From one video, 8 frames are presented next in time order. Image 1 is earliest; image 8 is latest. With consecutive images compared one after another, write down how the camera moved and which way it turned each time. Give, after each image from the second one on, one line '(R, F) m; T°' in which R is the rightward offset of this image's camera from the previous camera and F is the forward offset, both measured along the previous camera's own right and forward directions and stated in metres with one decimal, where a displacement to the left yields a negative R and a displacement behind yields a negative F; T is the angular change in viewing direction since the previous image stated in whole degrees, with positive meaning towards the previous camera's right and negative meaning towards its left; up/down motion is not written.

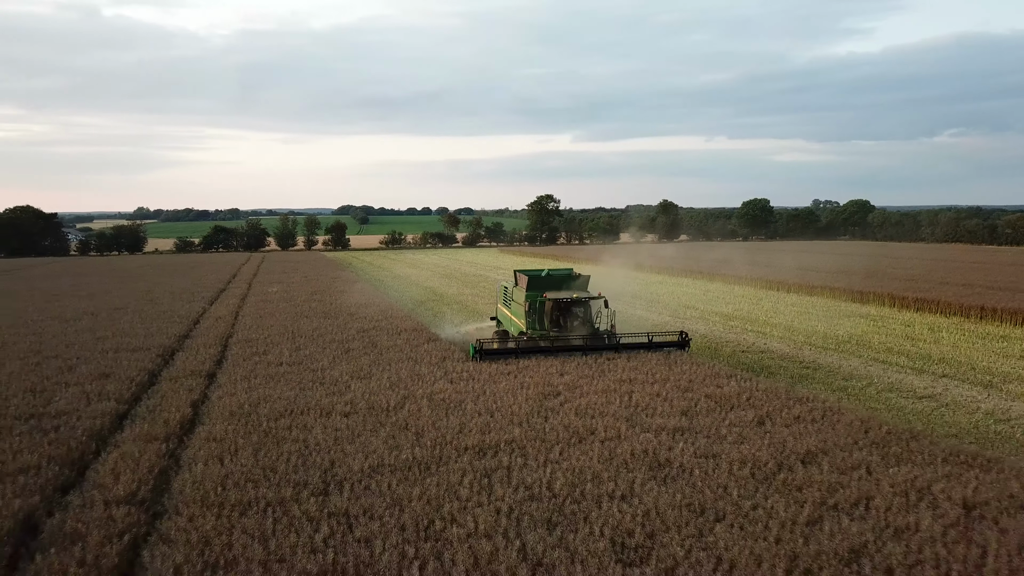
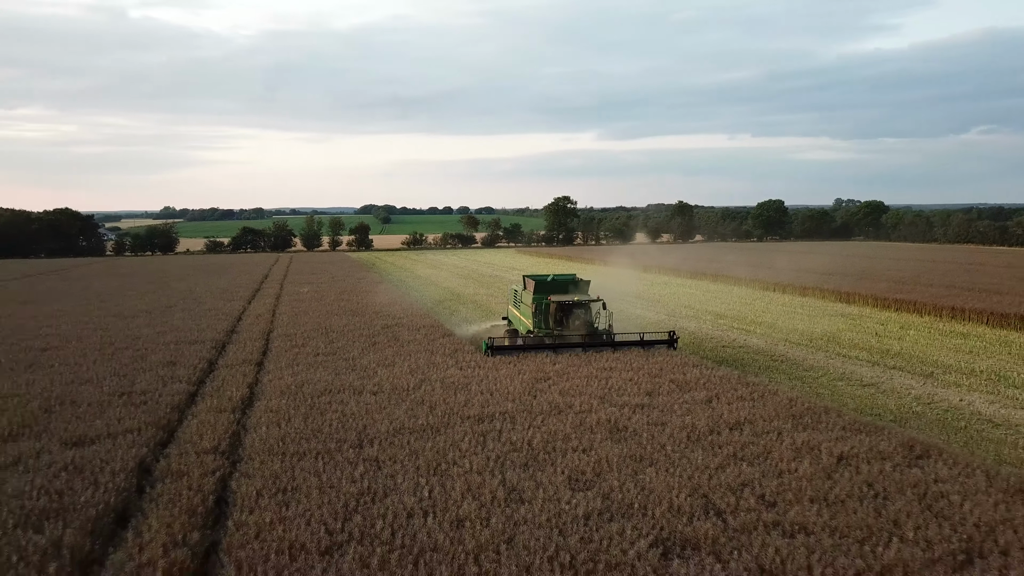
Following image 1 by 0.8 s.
(+0.3, -1.8) m; -1°
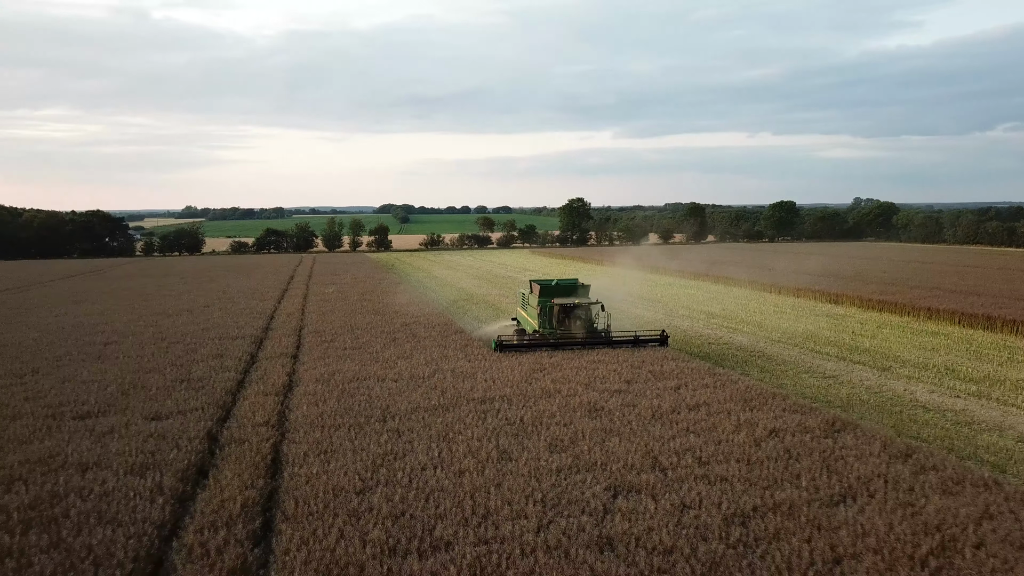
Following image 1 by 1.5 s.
(+0.2, -1.7) m; -1°
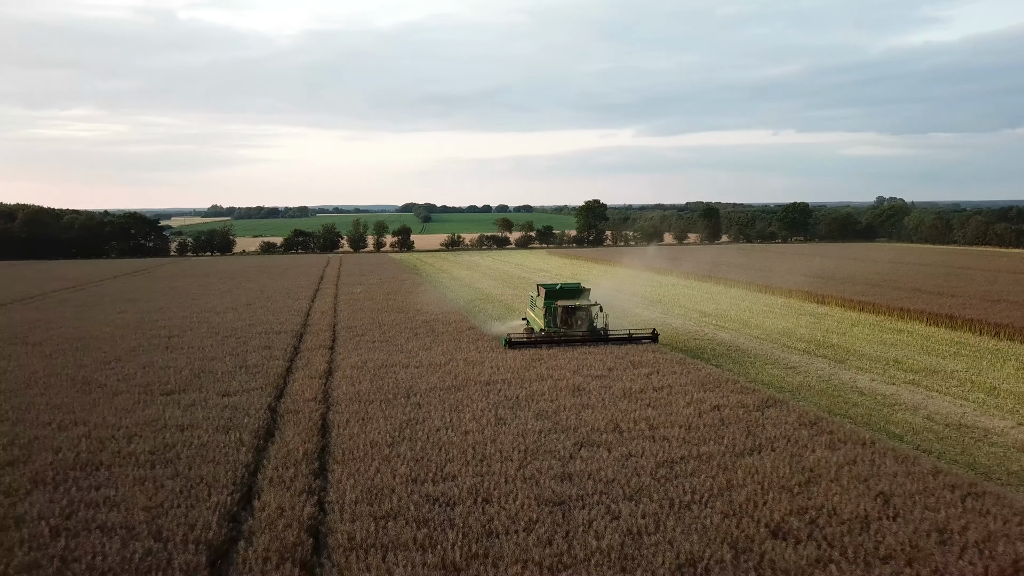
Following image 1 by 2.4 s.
(+0.3, -2.3) m; -1°
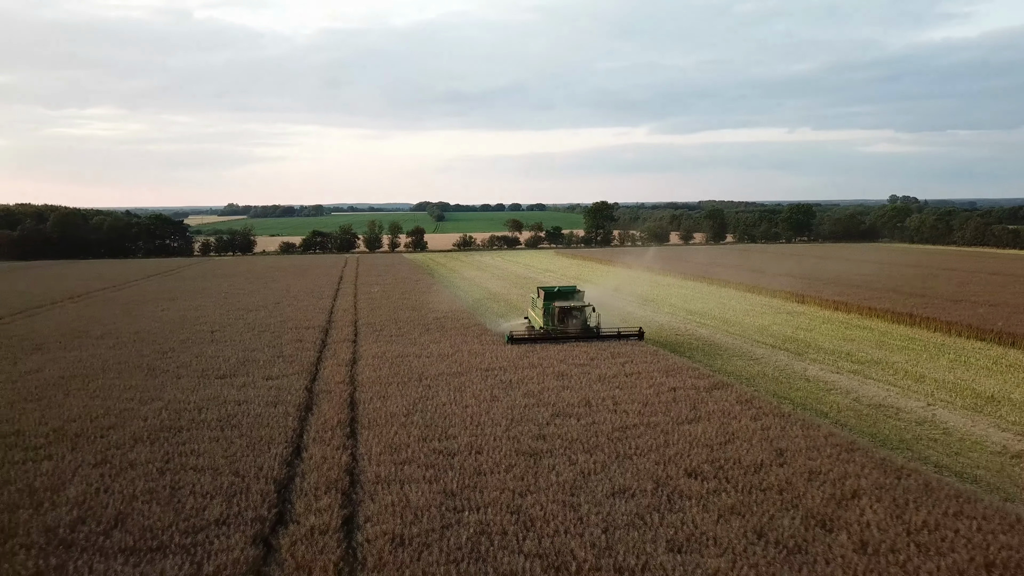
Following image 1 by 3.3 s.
(+0.3, -2.3) m; -1°
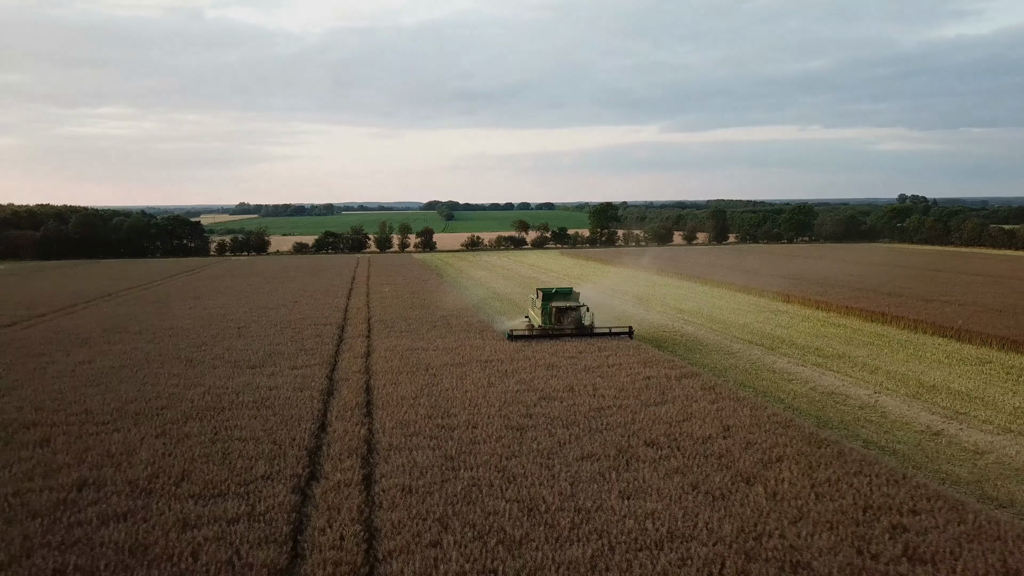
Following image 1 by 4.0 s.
(+0.3, -1.9) m; -1°
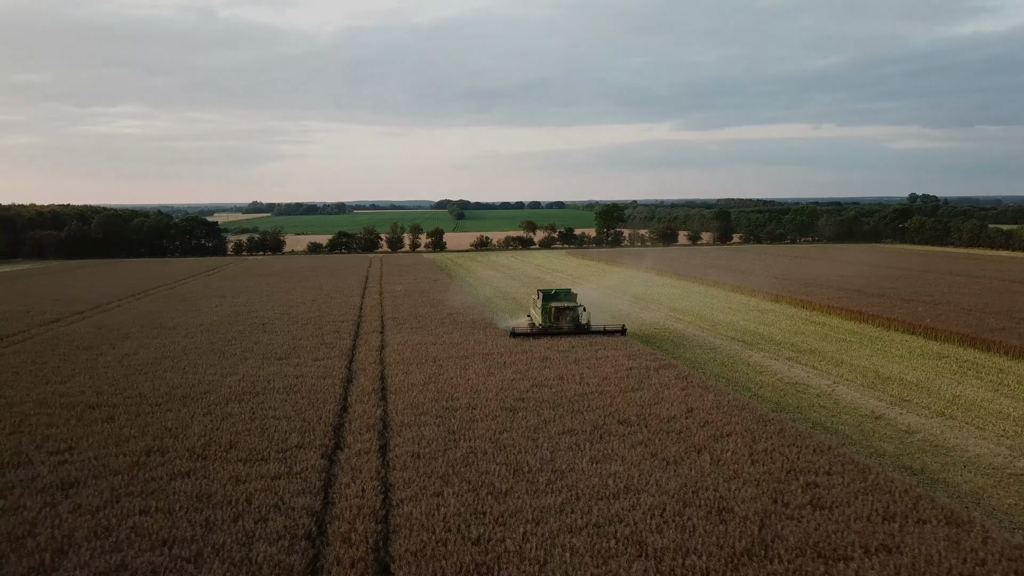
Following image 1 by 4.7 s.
(+0.3, -1.9) m; -1°
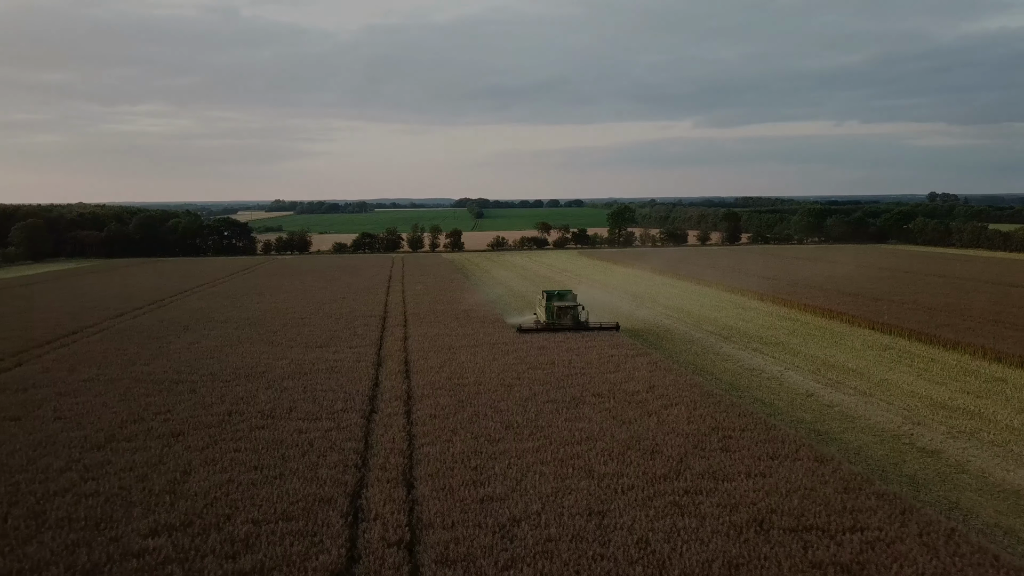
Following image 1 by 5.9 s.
(+0.4, -3.3) m; -1°
